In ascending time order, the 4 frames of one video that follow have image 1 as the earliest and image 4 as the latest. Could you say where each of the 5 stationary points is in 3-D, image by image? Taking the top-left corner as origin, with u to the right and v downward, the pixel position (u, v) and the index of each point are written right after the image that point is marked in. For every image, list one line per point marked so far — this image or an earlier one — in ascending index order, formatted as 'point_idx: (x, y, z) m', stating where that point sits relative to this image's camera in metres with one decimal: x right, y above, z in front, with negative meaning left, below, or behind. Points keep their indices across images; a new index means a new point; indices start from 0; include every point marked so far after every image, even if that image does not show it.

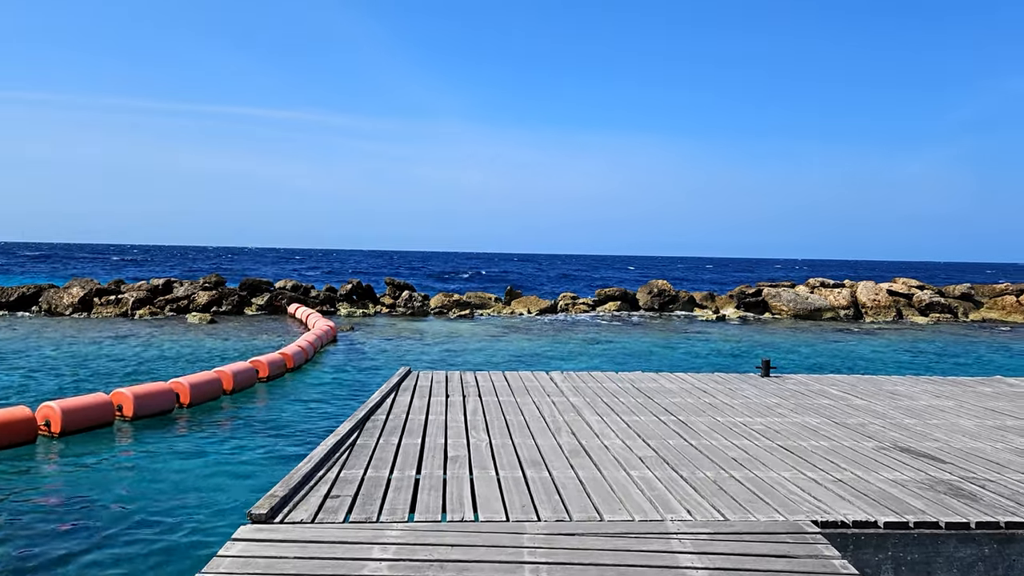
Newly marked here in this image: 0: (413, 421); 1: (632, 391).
0: (-0.9, -1.2, +6.0) m
1: (+1.4, -1.2, +7.4) m
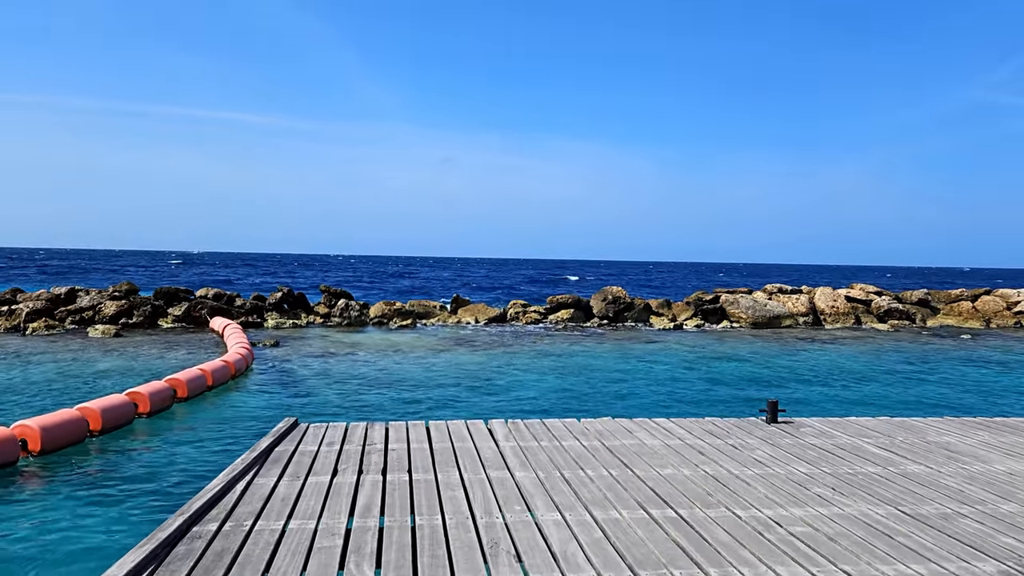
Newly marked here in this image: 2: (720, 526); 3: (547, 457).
0: (-1.5, -1.4, +3.7) m
1: (+0.7, -1.4, +5.3) m
2: (+1.3, -1.4, +3.9) m
3: (+0.3, -1.4, +5.2) m
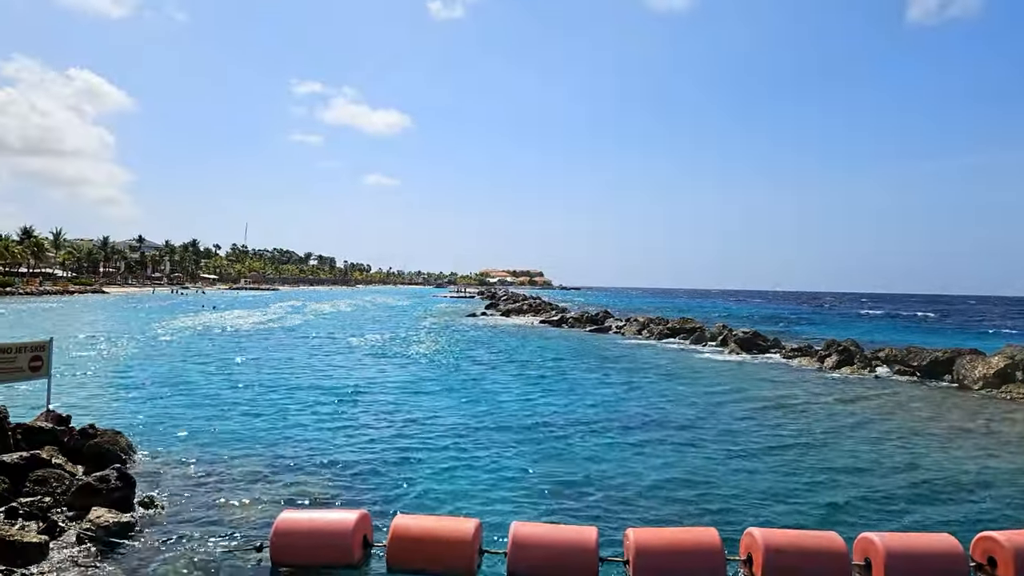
0: (-1.8, -1.7, -0.2) m
1: (+0.3, -1.6, +1.4) m
2: (+0.9, -1.7, 0.0) m
3: (-0.1, -1.6, +1.3) m
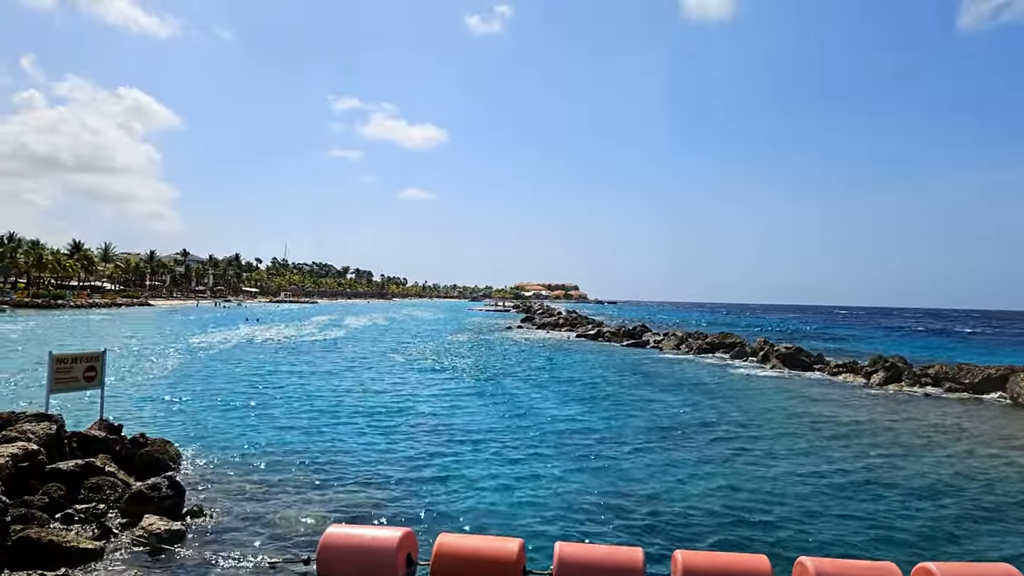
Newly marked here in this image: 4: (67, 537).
0: (-1.6, -1.7, -0.2) m
1: (+0.6, -1.6, +1.3) m
2: (+1.1, -1.7, -0.1) m
3: (+0.1, -1.6, +1.3) m
4: (-5.2, -3.2, +7.2) m
